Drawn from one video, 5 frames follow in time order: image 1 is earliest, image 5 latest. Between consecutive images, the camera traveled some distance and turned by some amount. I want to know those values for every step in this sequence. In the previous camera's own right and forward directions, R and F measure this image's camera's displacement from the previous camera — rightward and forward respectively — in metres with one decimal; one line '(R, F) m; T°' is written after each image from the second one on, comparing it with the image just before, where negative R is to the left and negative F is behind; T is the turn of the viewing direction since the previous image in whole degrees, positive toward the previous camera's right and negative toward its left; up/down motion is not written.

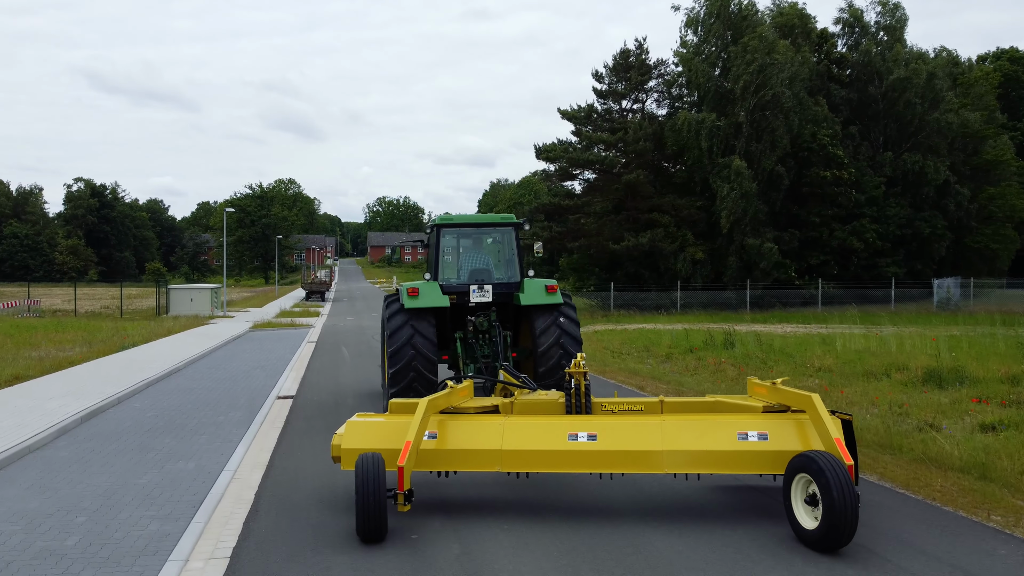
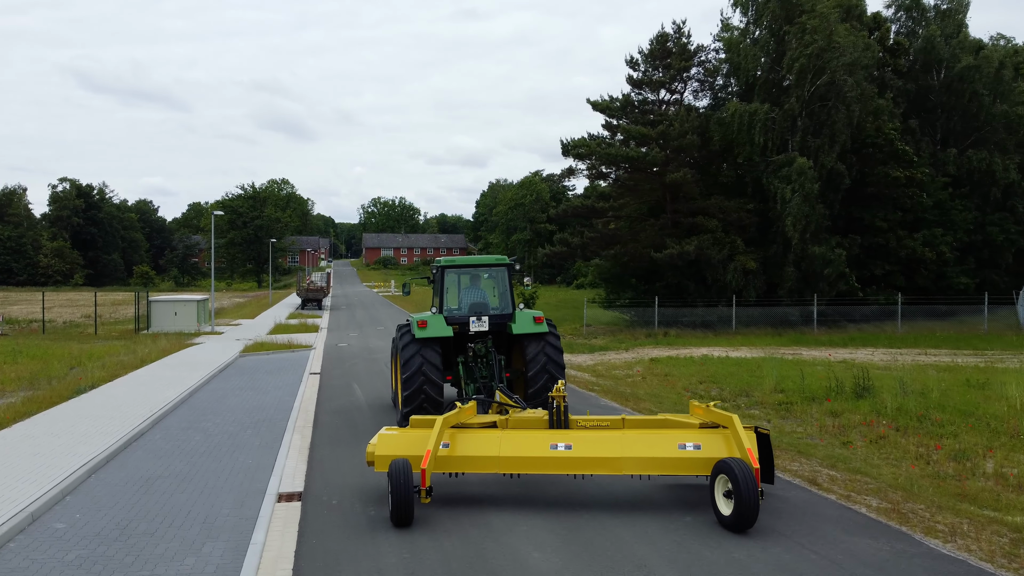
(-1.0, +3.4) m; 0°
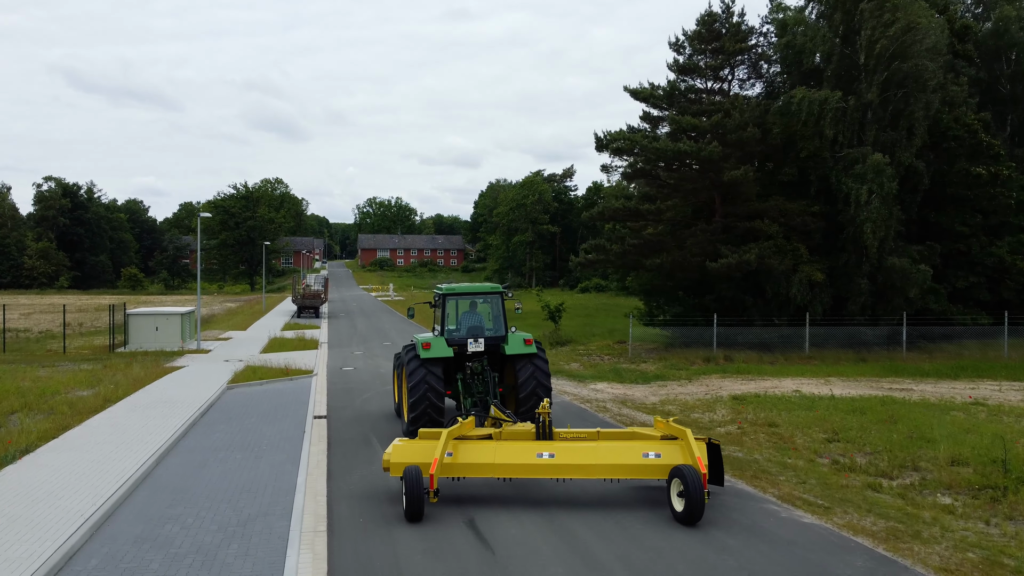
(-1.0, +3.4) m; 0°
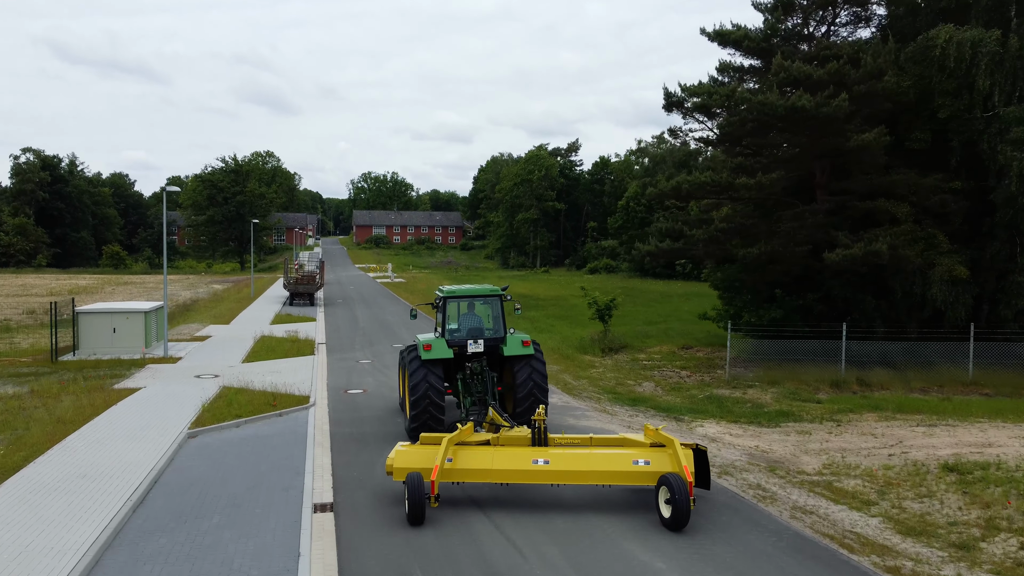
(-1.3, +5.1) m; 0°
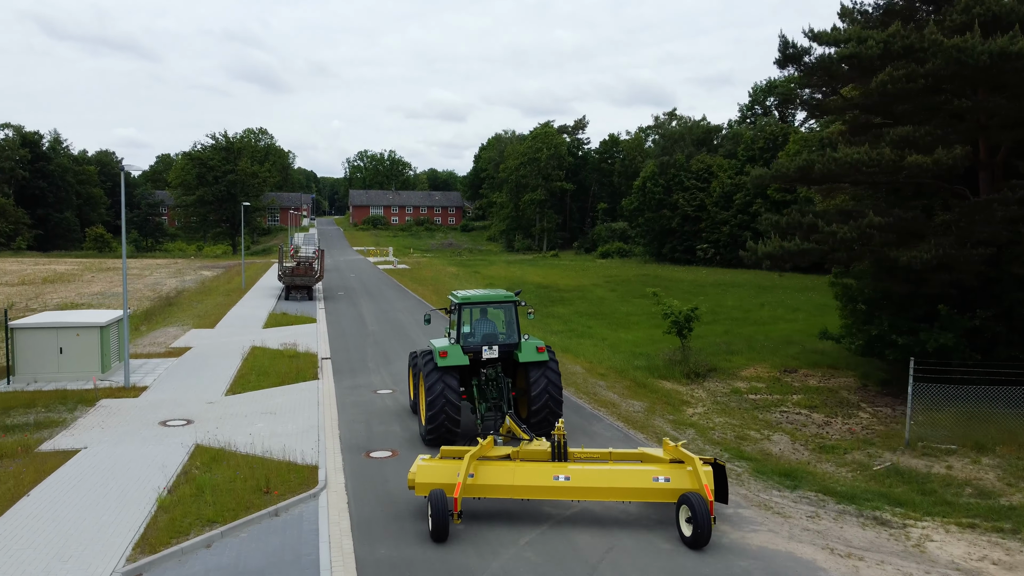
(-1.3, +4.7) m; 0°
